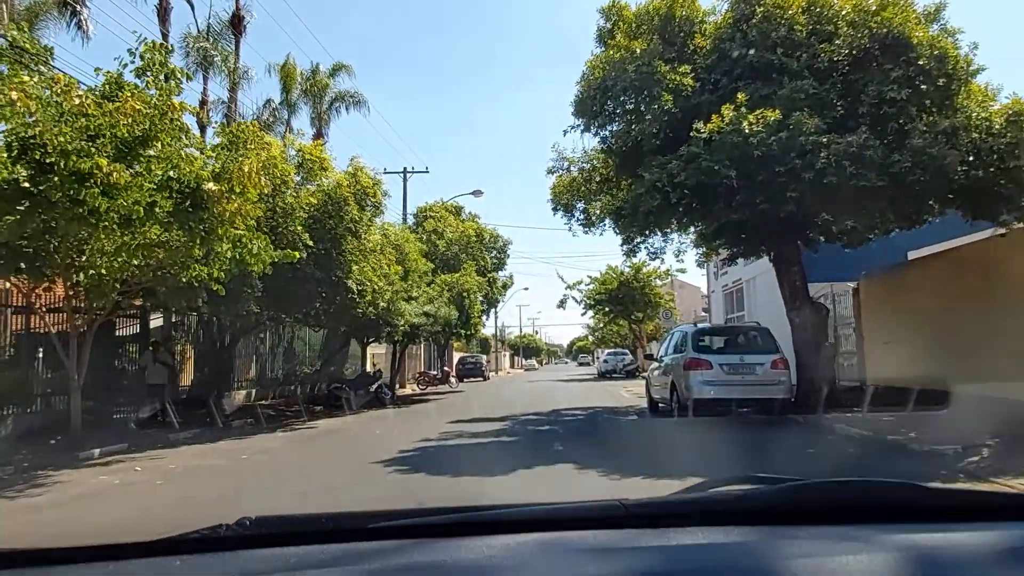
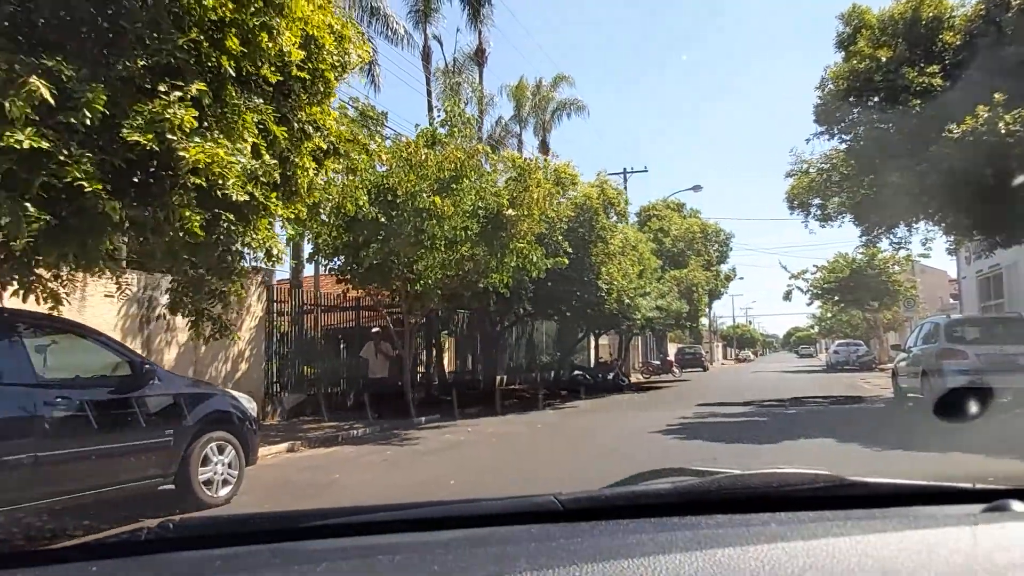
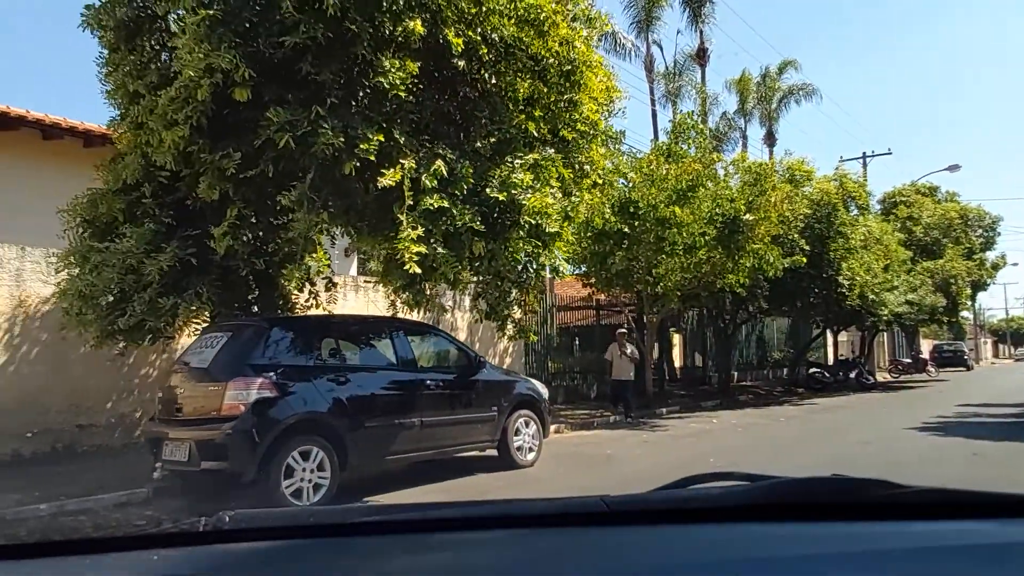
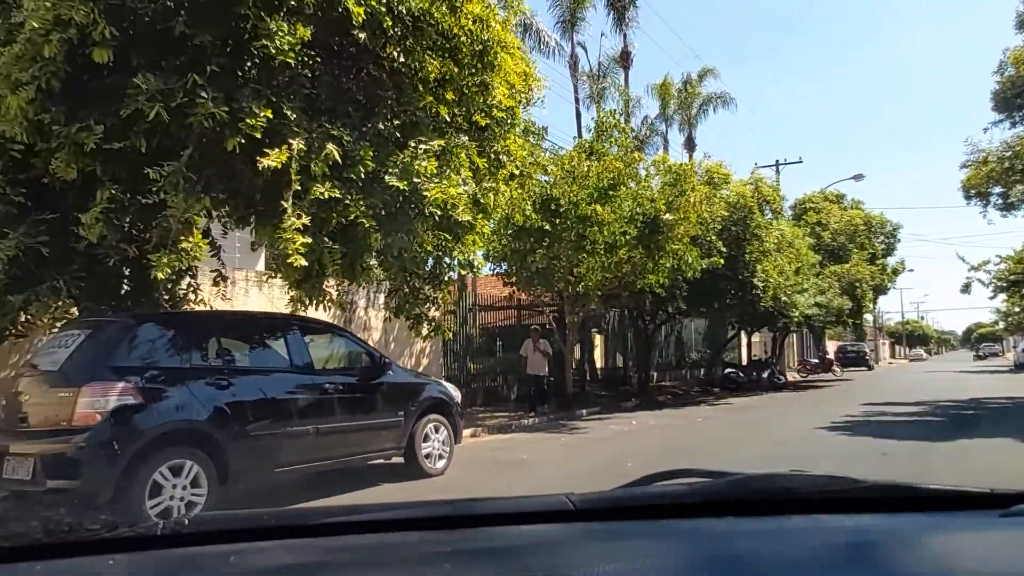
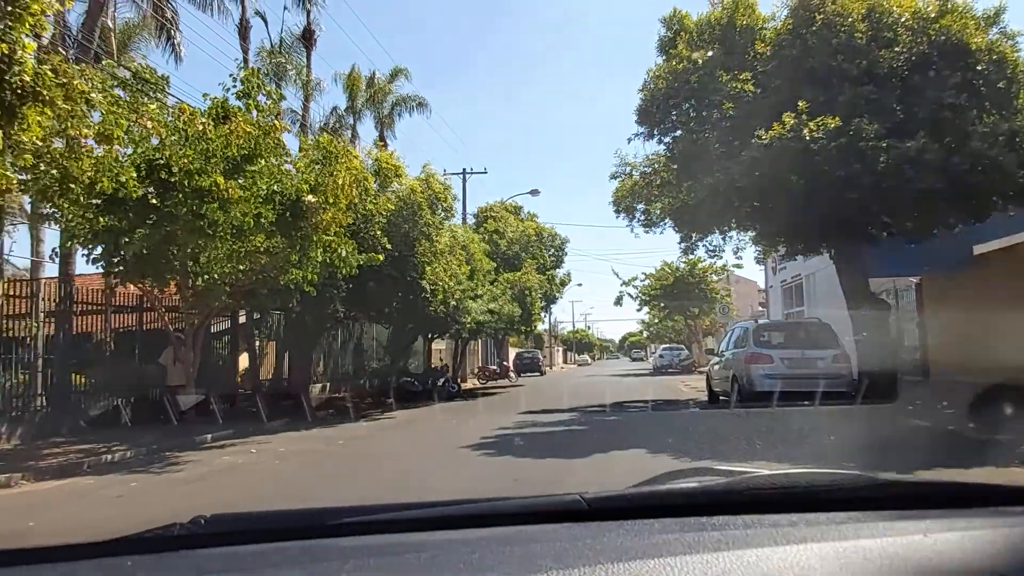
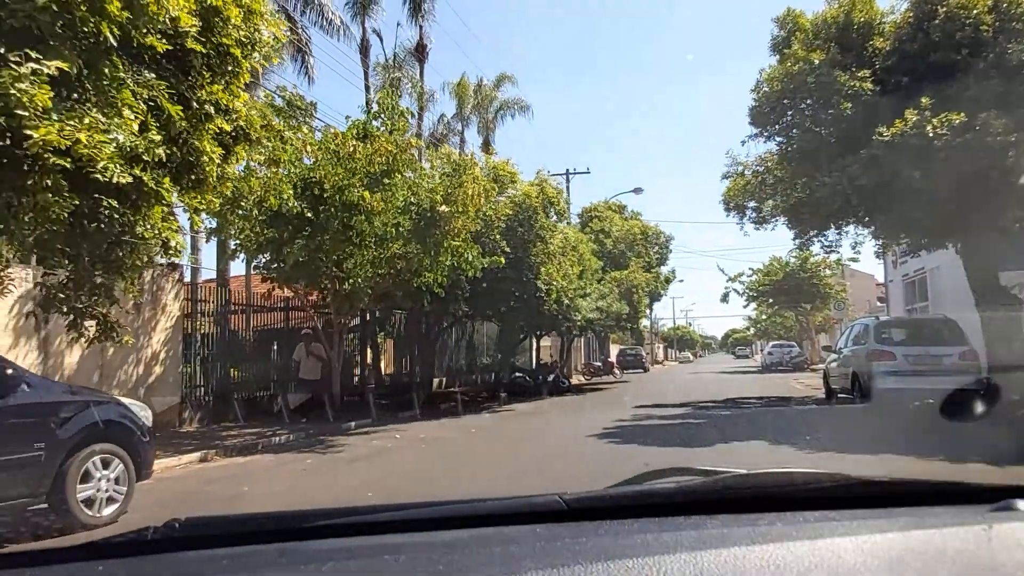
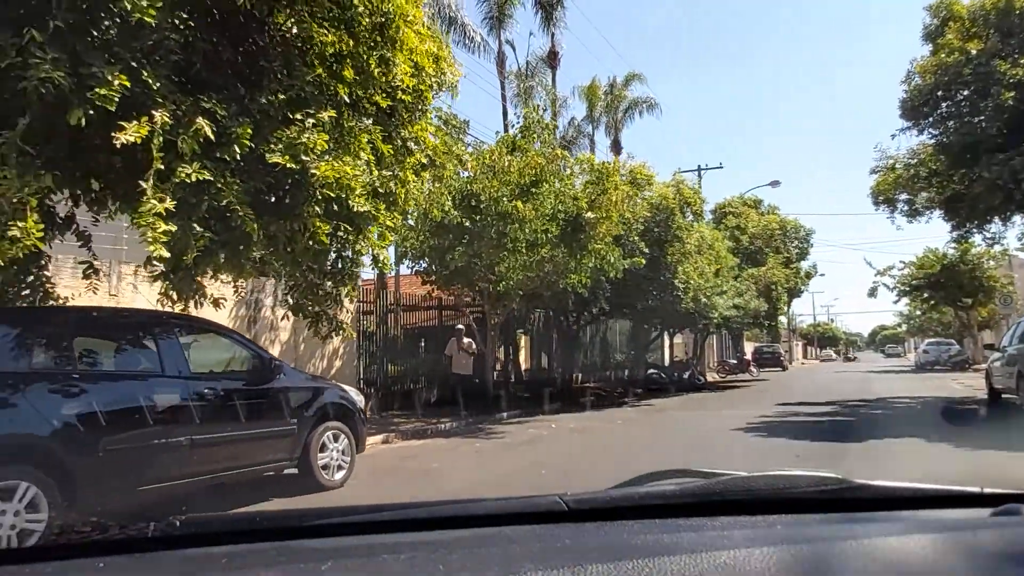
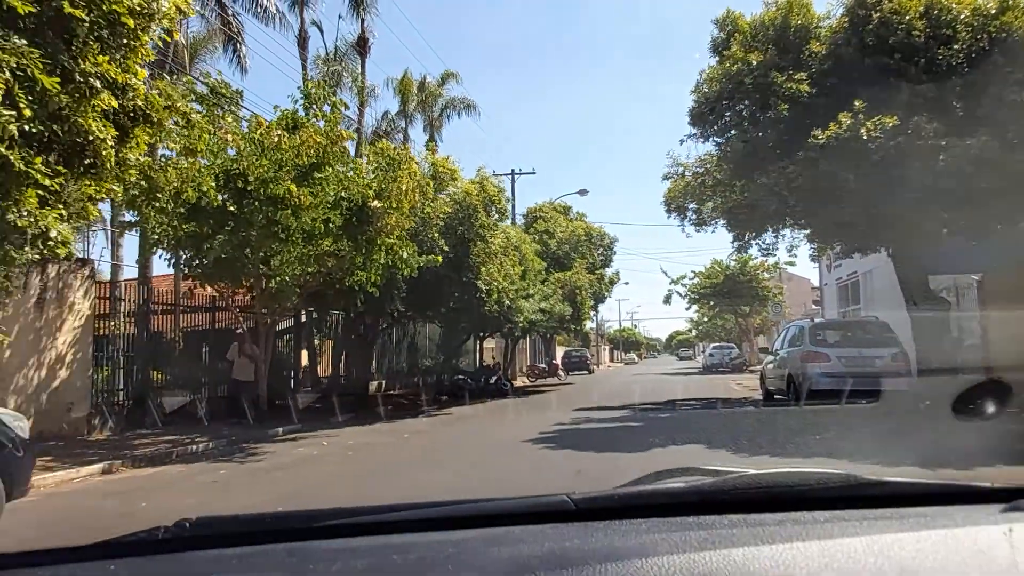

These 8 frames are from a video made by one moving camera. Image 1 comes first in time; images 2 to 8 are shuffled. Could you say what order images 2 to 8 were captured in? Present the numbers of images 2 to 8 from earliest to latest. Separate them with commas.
5, 8, 6, 2, 7, 4, 3
